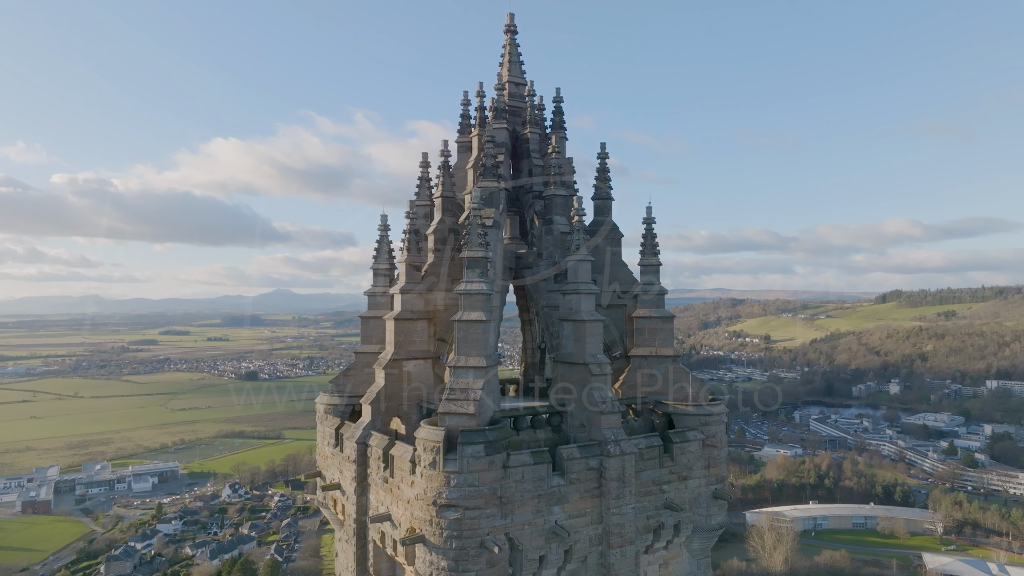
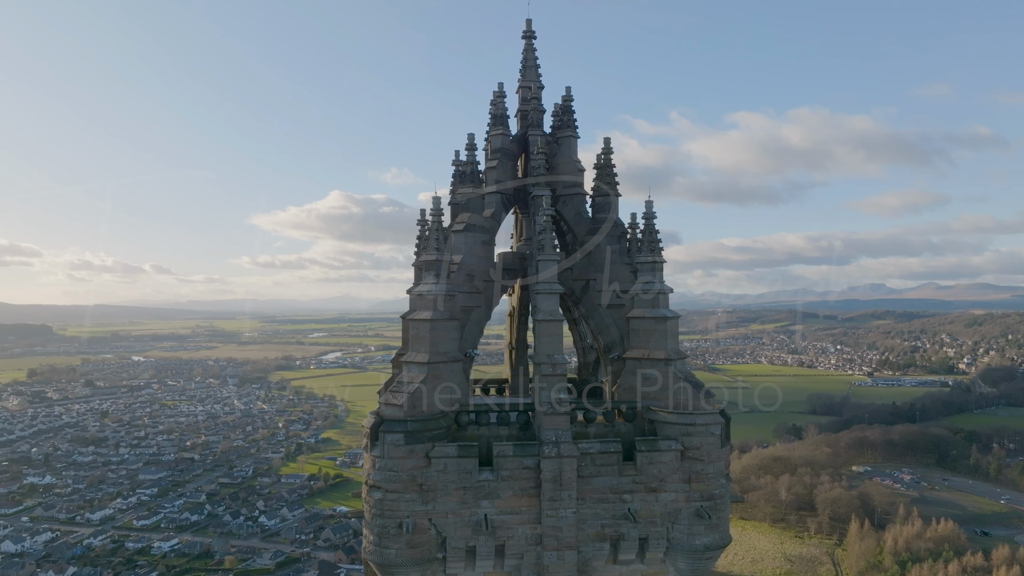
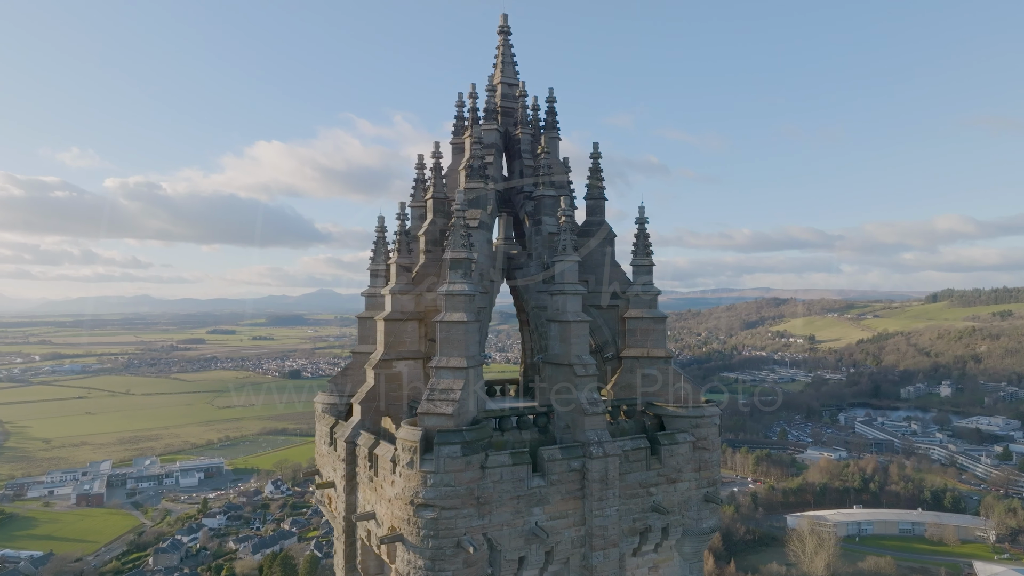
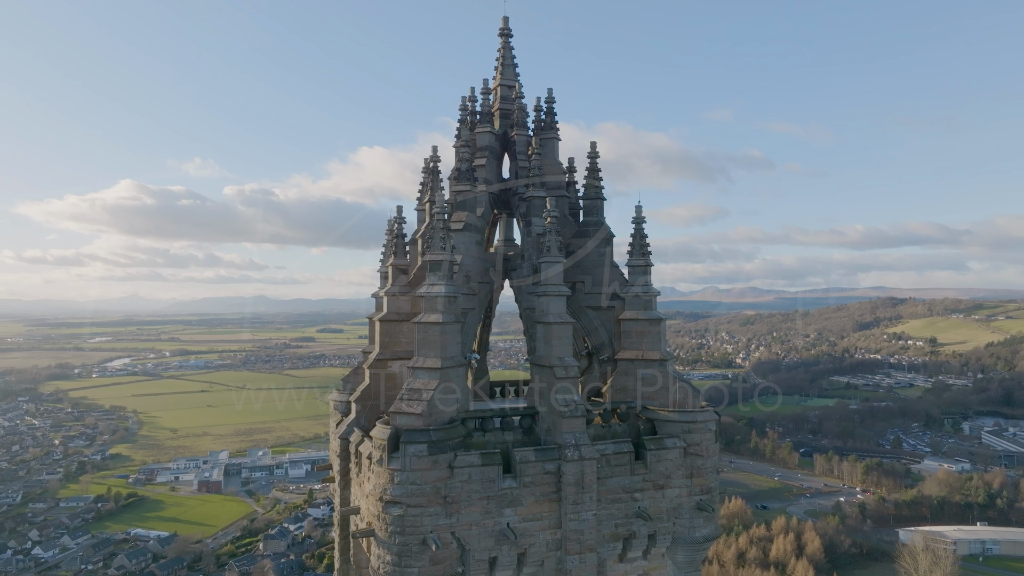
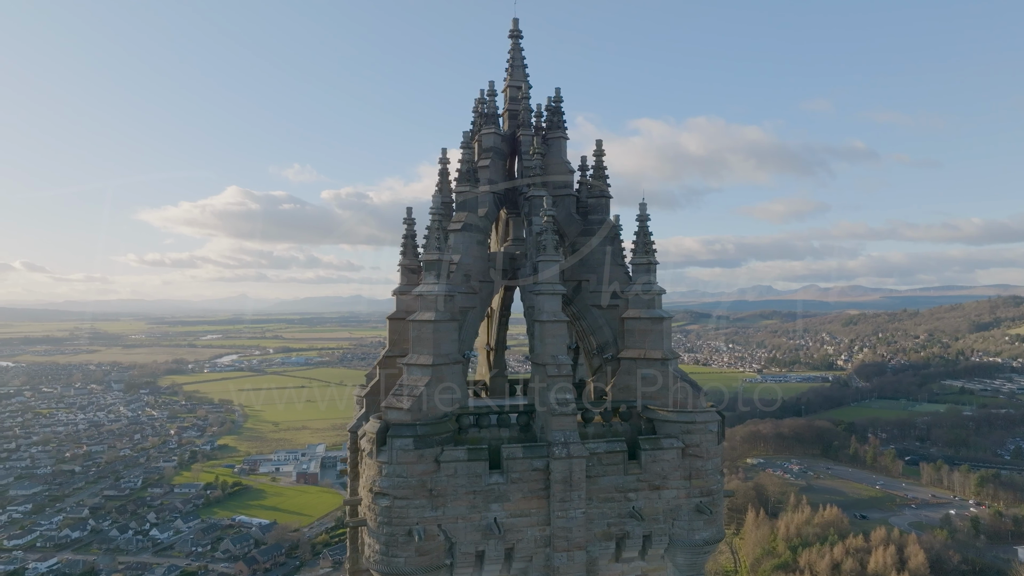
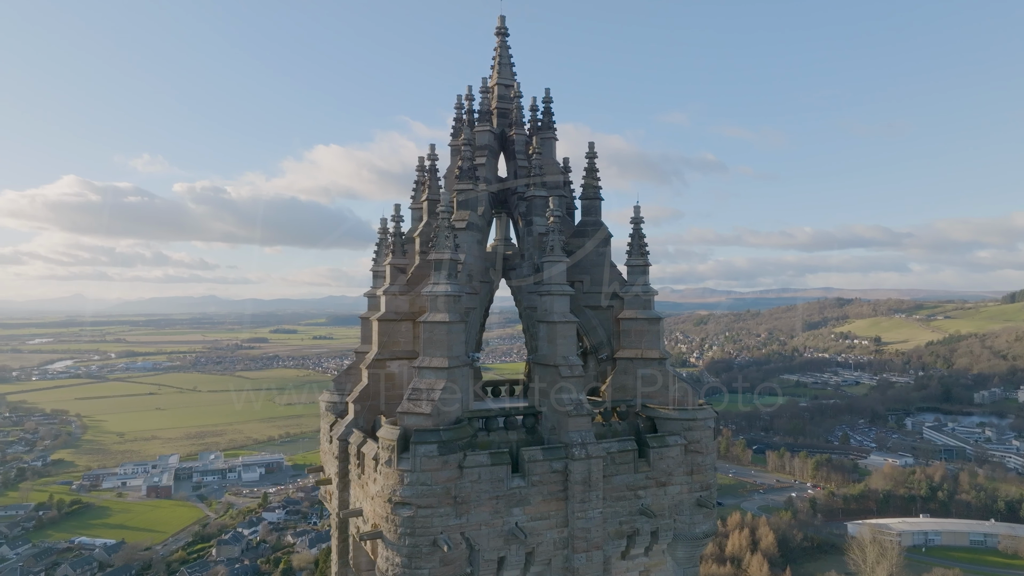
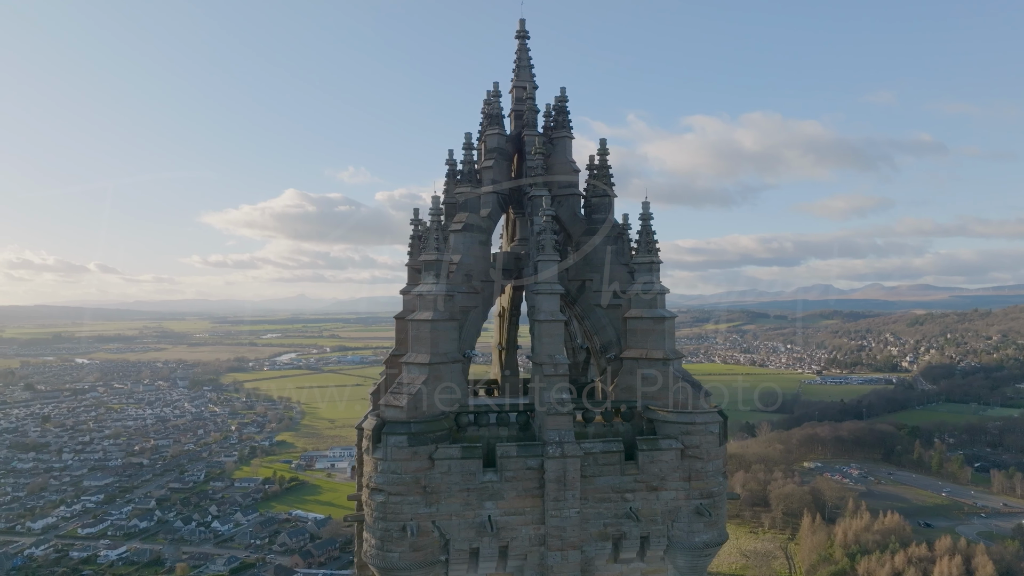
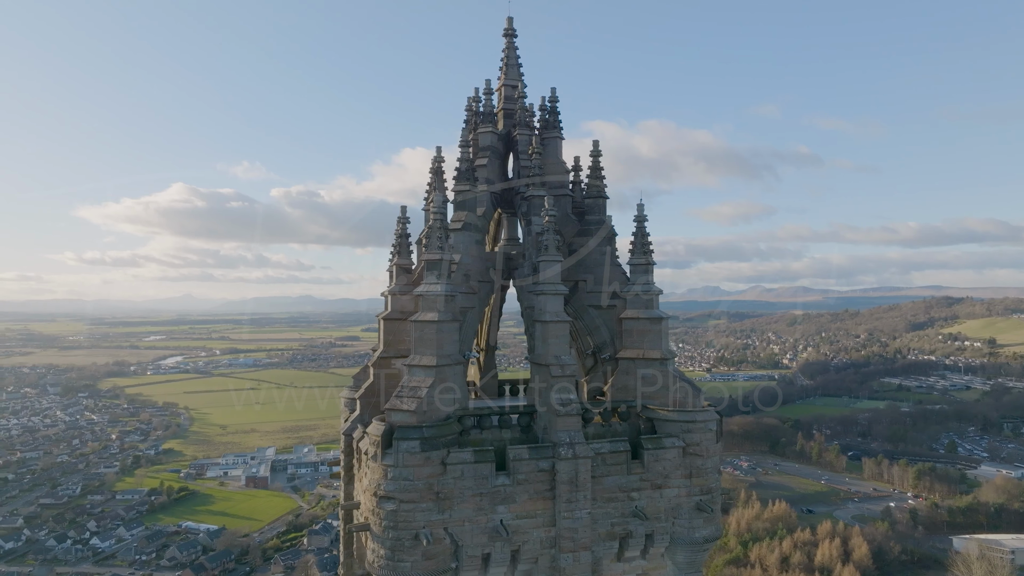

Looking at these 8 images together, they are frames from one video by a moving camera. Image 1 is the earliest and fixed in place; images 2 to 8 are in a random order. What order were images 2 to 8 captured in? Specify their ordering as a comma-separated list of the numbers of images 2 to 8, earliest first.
3, 6, 4, 8, 5, 7, 2
